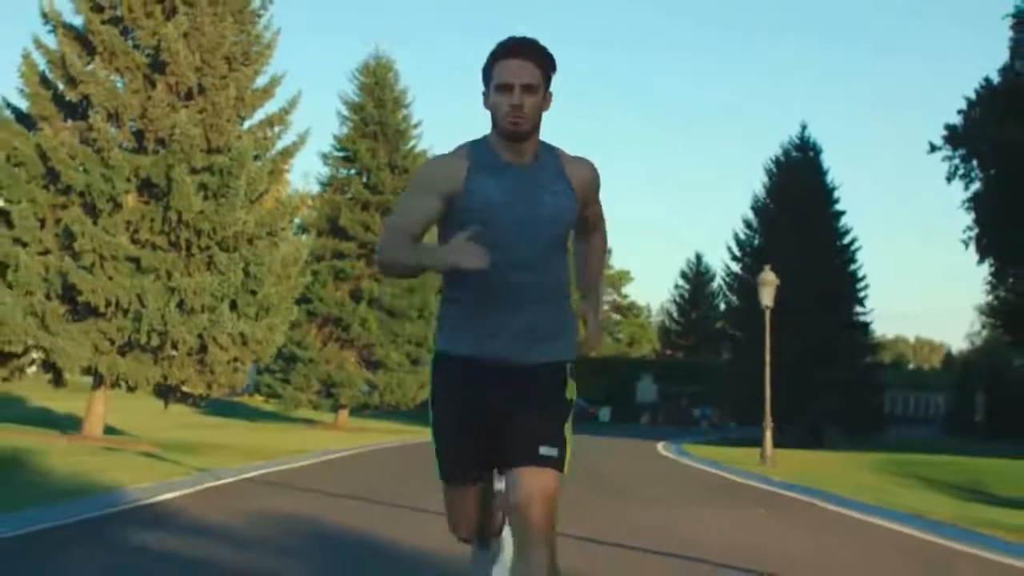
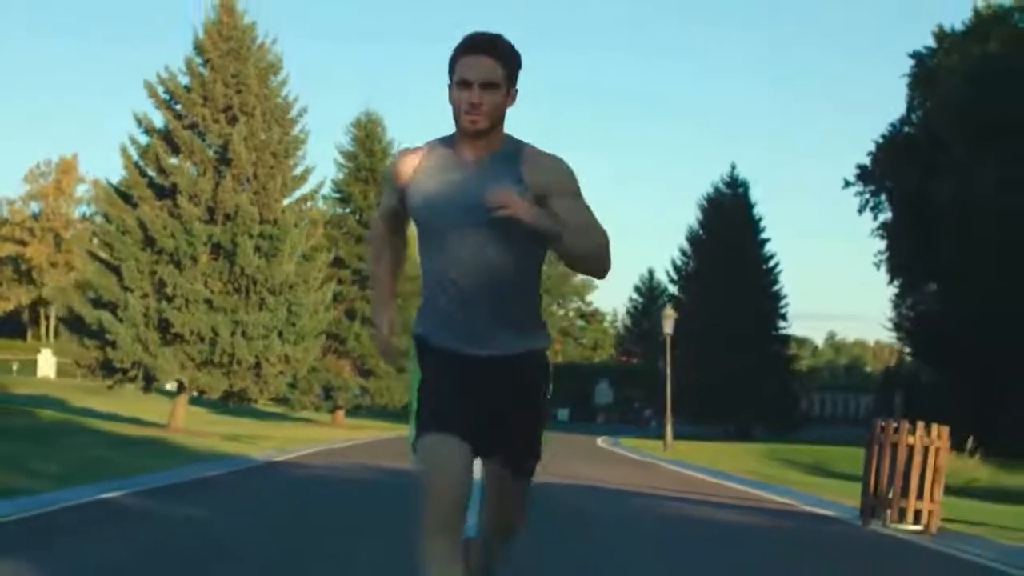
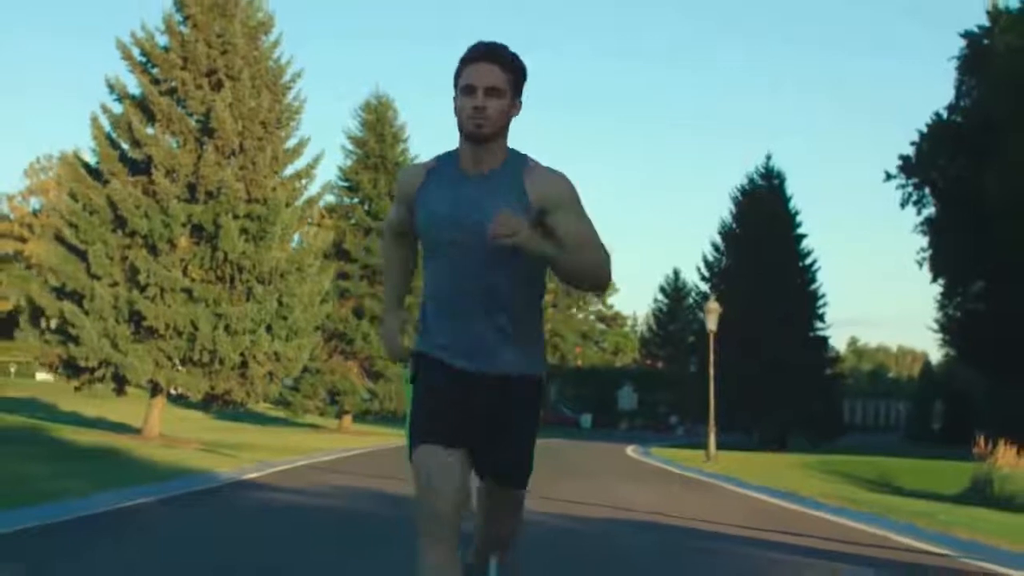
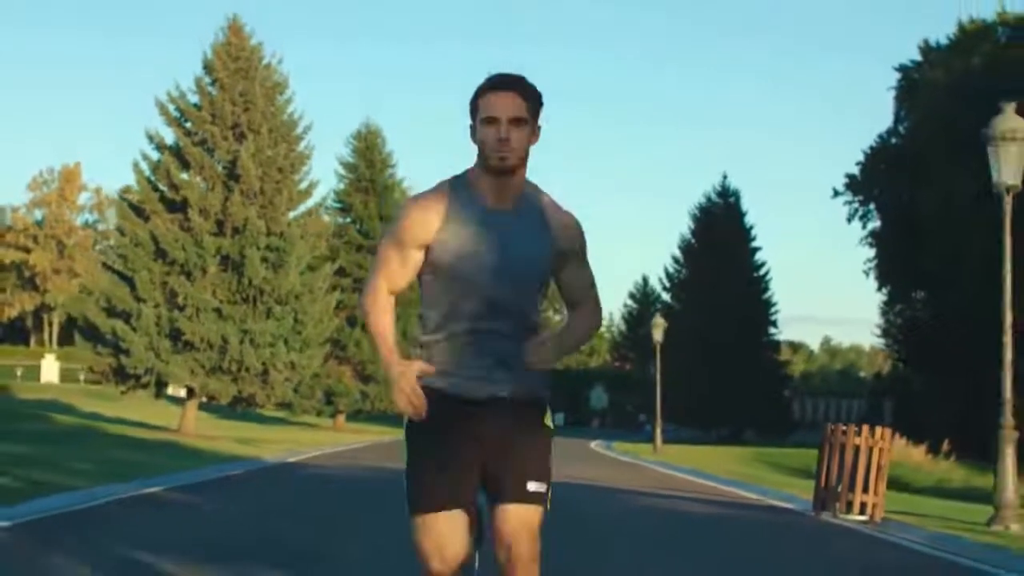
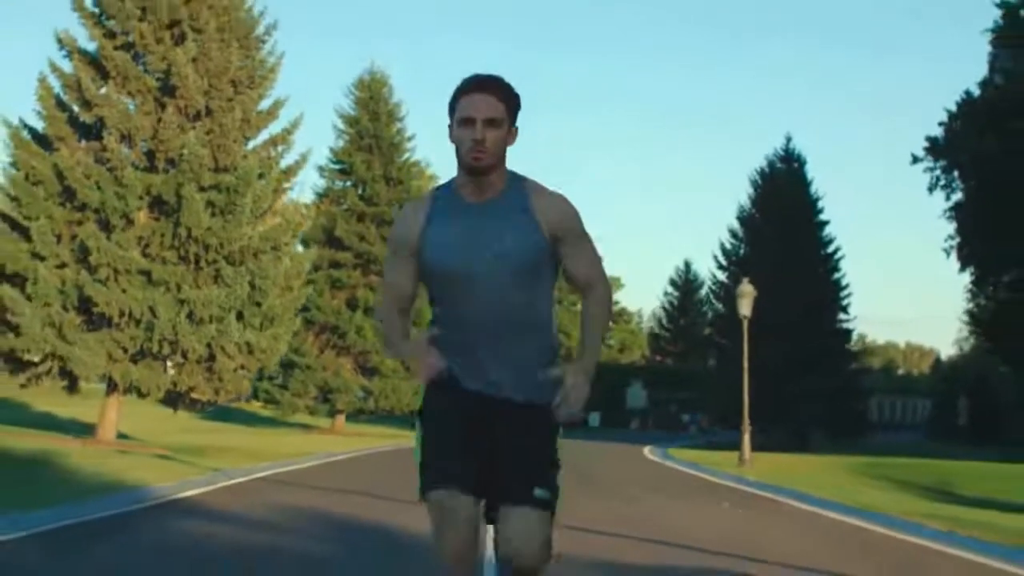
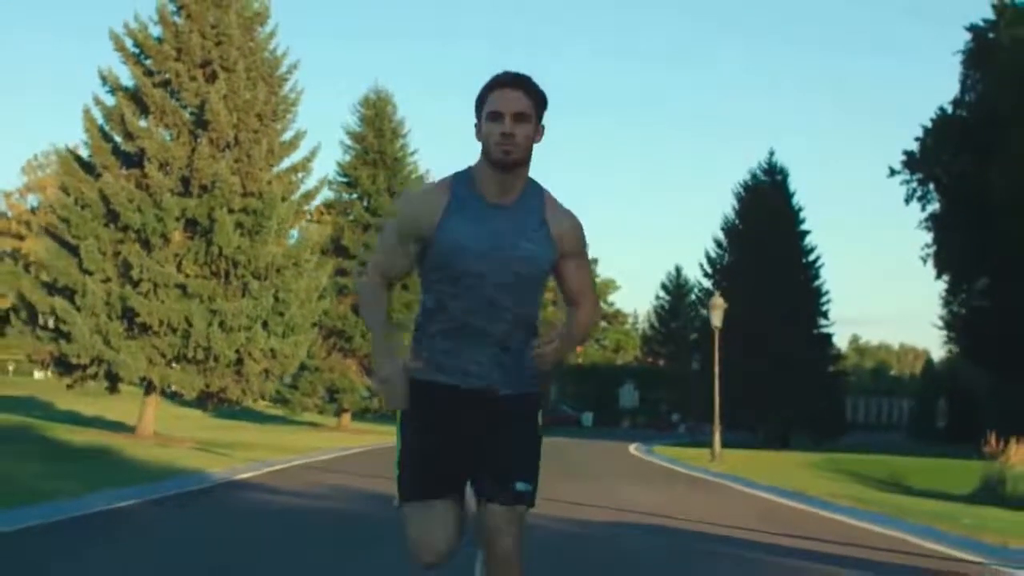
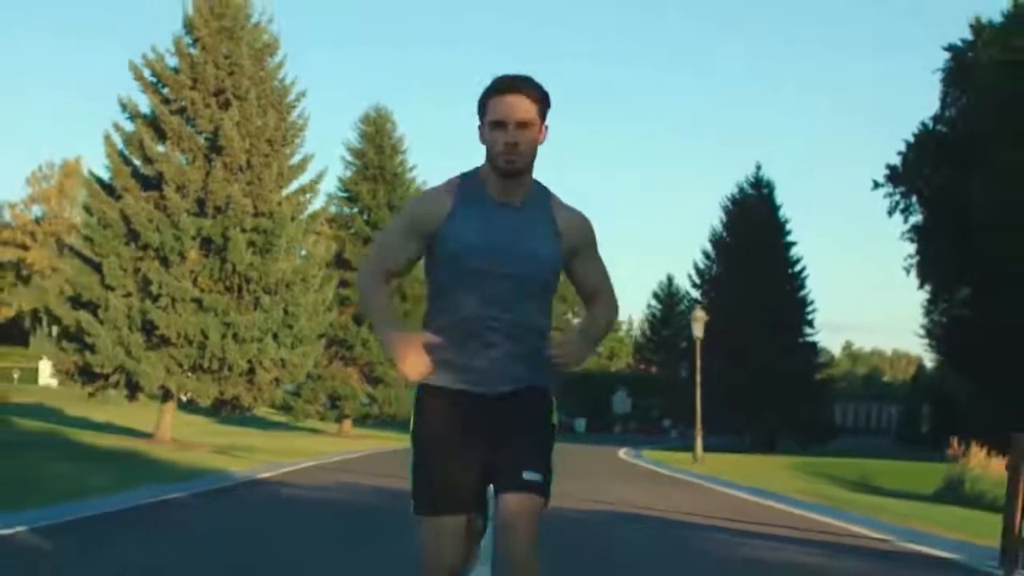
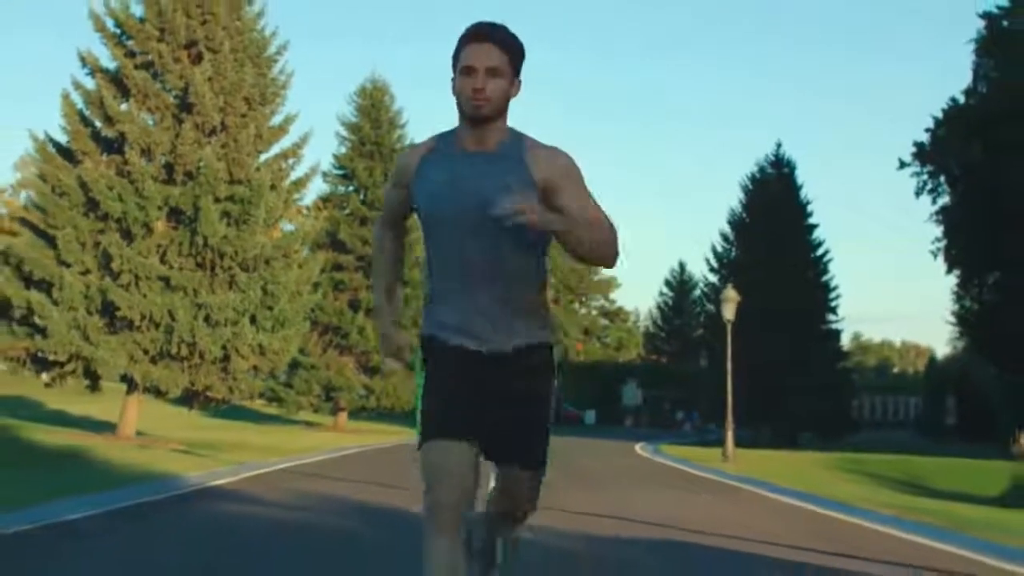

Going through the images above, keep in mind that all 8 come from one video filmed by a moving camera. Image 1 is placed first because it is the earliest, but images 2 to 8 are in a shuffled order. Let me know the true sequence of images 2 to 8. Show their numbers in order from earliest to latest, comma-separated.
5, 8, 6, 3, 7, 2, 4
